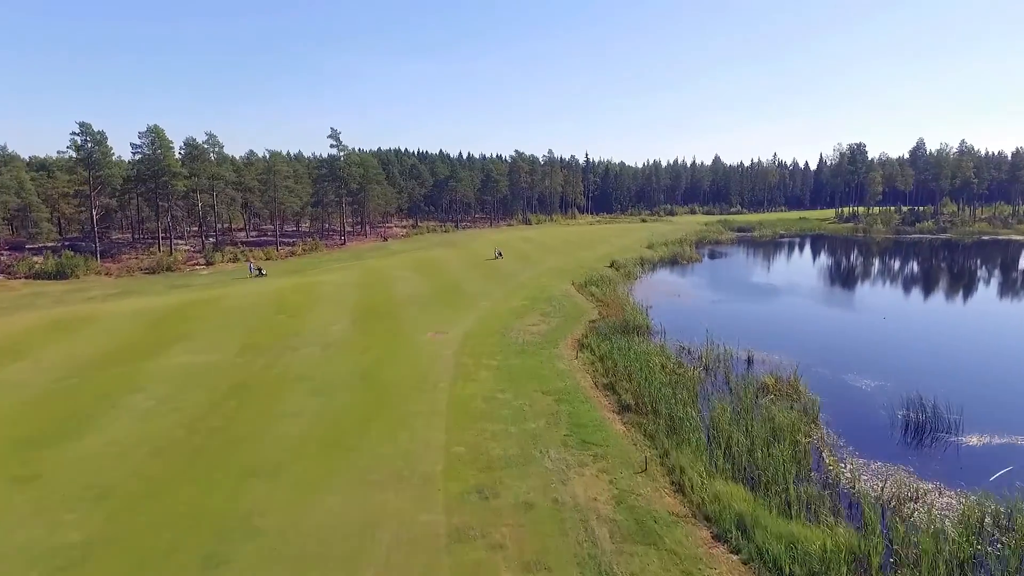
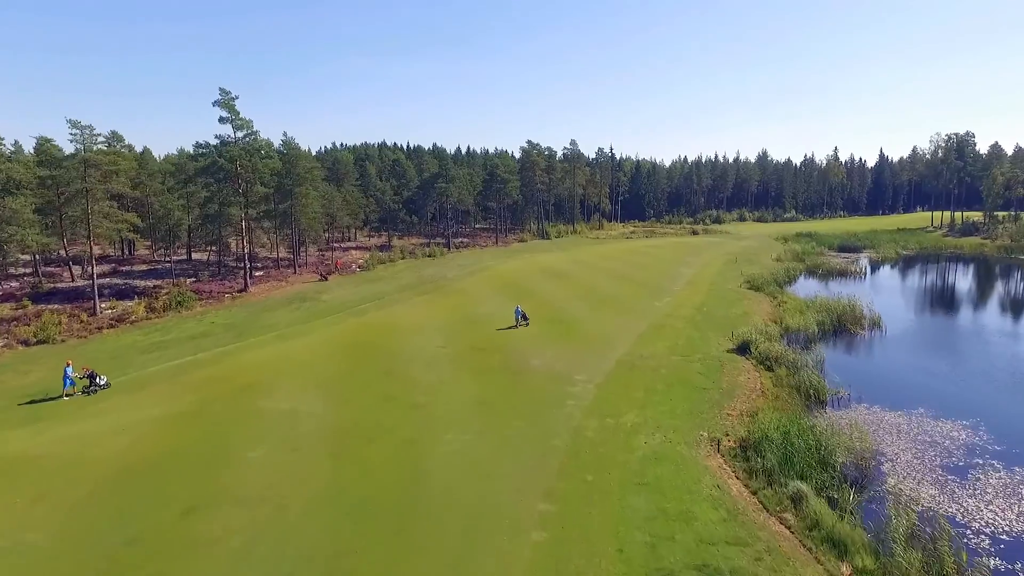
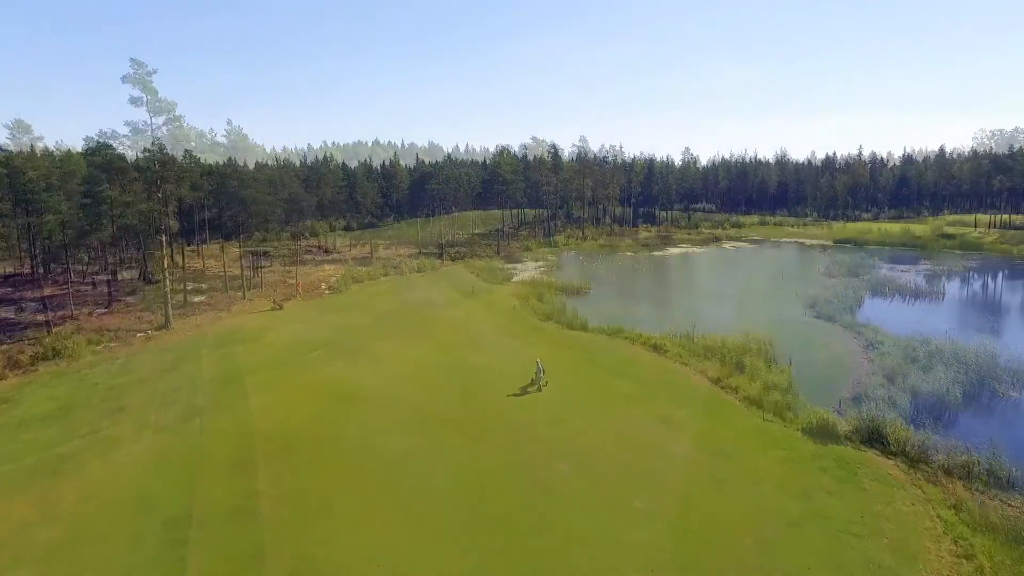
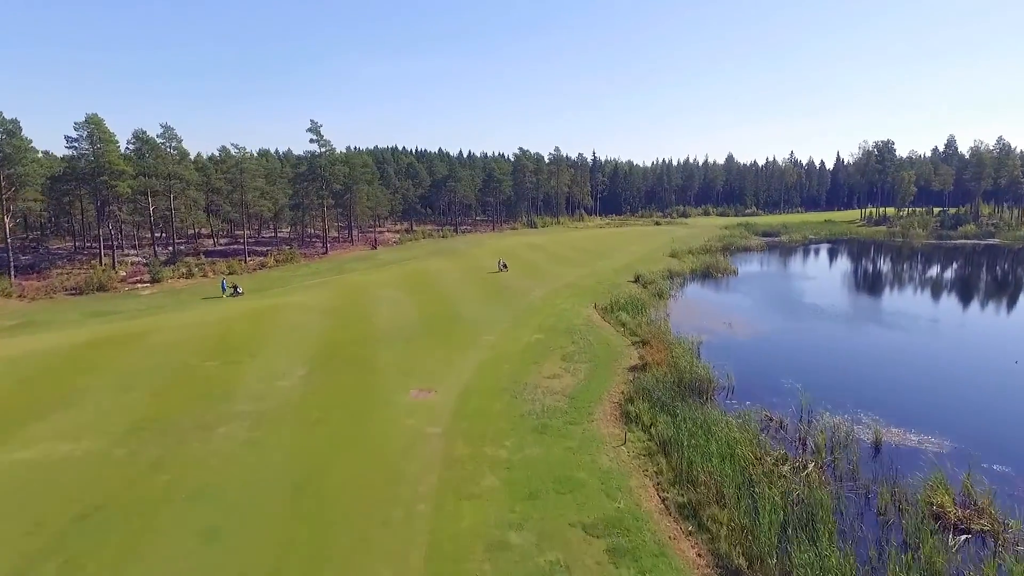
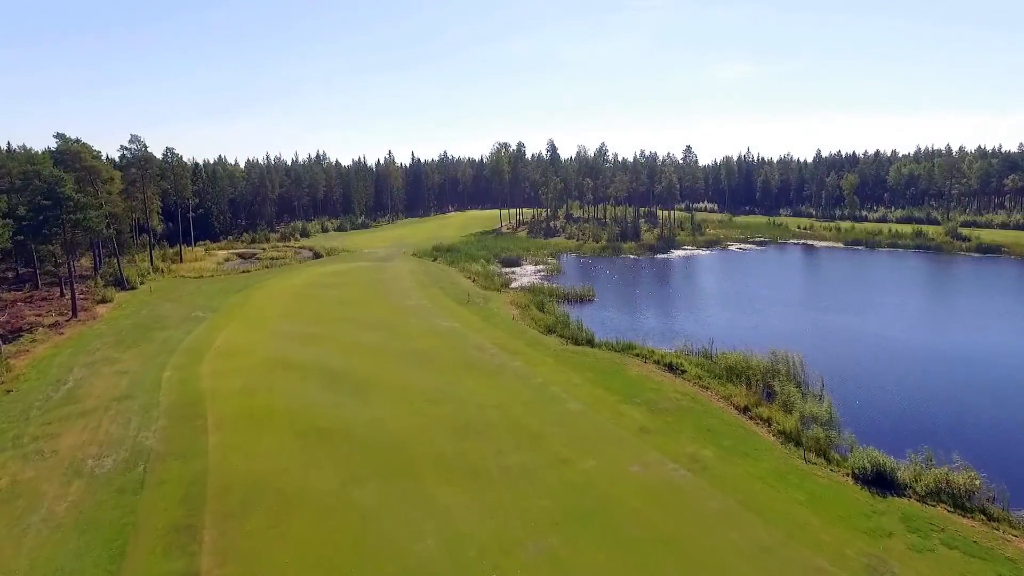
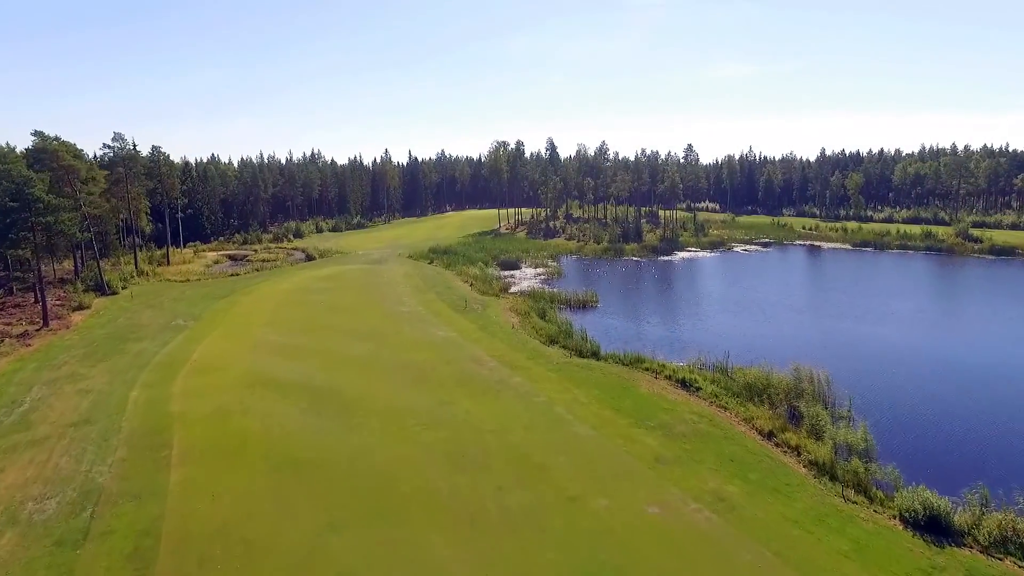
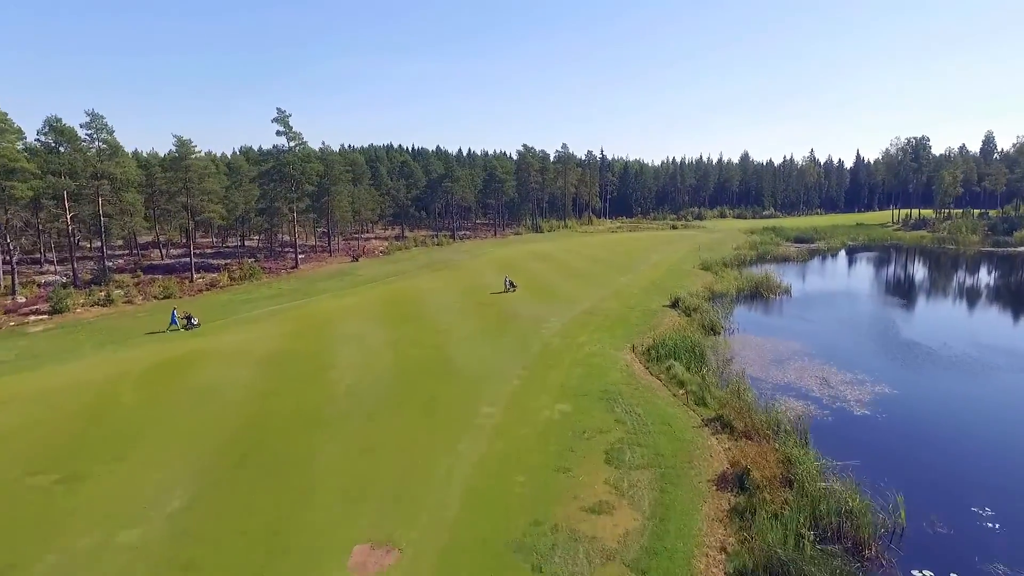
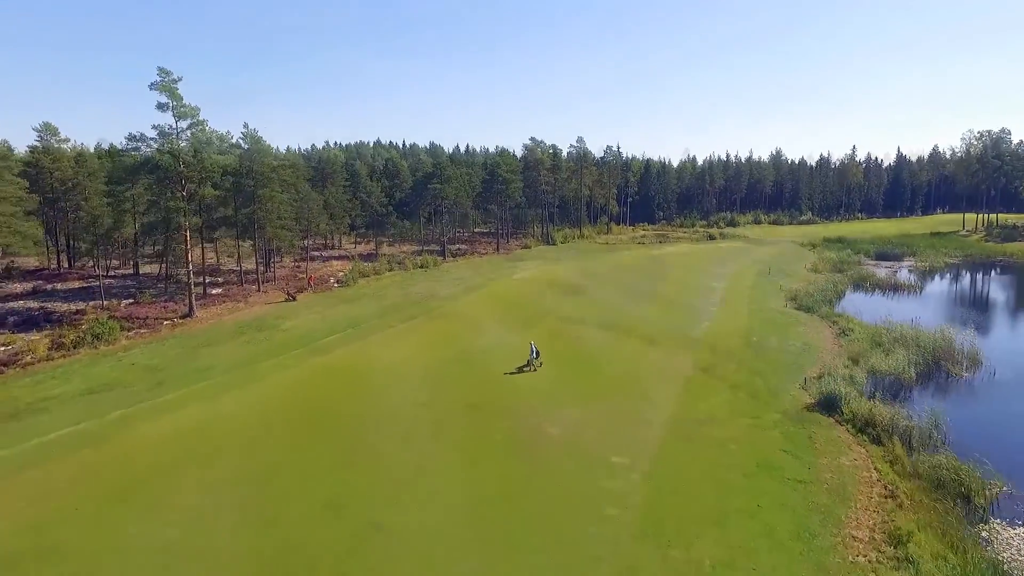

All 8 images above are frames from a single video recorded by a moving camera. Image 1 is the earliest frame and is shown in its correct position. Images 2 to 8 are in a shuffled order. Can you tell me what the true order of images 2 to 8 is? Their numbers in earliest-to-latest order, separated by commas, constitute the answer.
4, 7, 2, 8, 3, 5, 6
